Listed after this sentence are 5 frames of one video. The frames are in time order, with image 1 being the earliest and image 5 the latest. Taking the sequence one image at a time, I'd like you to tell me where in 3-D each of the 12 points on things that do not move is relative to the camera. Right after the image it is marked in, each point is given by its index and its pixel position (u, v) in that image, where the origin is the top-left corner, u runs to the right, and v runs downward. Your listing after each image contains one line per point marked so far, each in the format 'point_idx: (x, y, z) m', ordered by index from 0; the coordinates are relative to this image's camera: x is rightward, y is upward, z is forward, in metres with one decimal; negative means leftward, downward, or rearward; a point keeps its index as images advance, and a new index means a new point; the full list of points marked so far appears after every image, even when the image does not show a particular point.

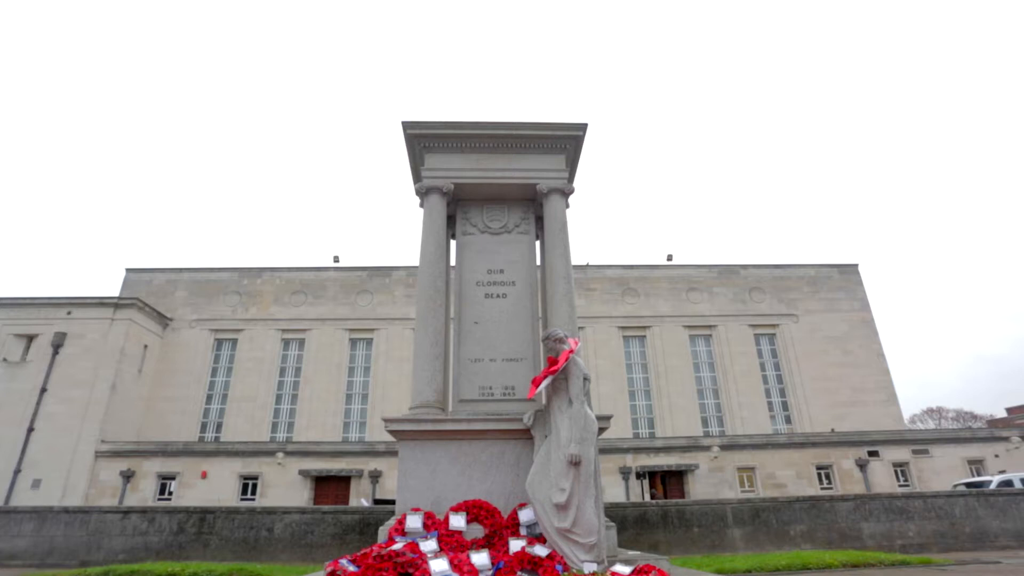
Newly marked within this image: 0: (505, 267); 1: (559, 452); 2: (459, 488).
0: (-0.2, +0.5, +12.3) m
1: (+0.7, -2.5, +8.7) m
2: (-0.9, -3.3, +9.6) m
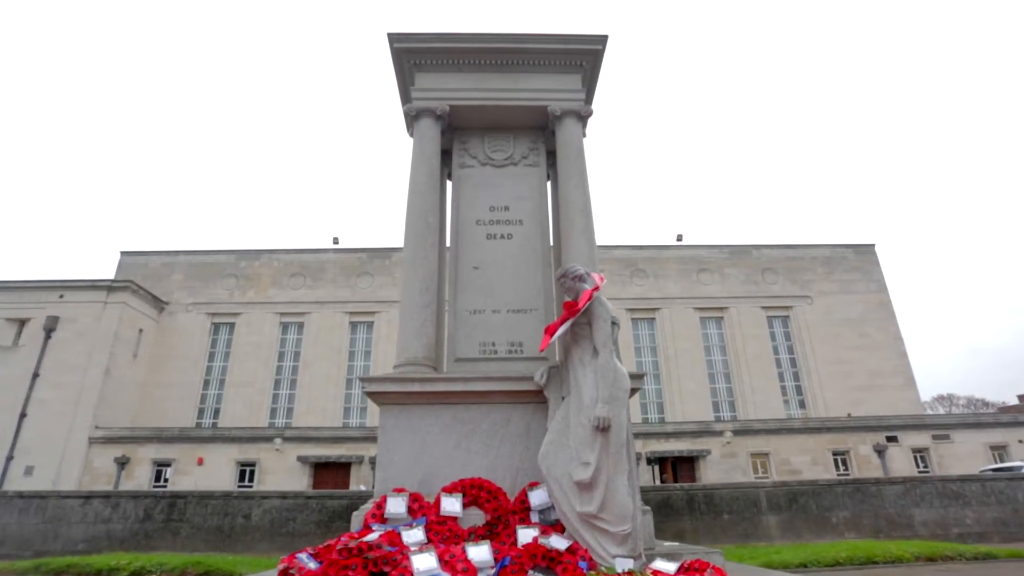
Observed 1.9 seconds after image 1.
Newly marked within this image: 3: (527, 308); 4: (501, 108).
0: (0.0, +1.5, +10.3) m
1: (+0.8, -1.5, +6.7) m
2: (-0.8, -2.4, +7.7) m
3: (+0.2, -0.3, +9.4) m
4: (-0.2, +3.3, +10.6) m
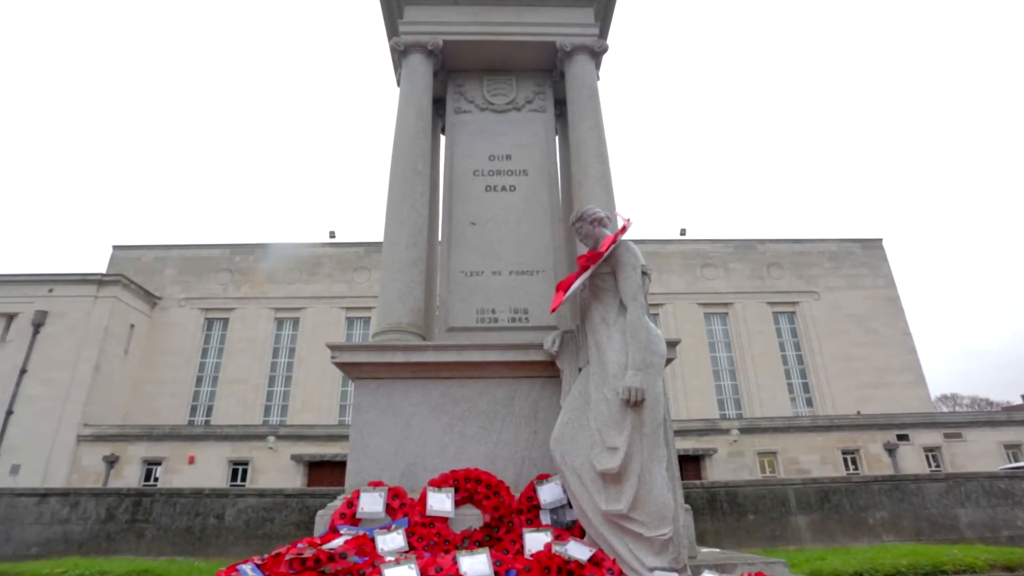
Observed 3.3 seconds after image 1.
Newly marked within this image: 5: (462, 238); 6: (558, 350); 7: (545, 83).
0: (0.0, +2.1, +8.9) m
1: (+0.9, -0.9, +5.3) m
2: (-0.7, -1.8, +6.2) m
3: (+0.3, +0.3, +8.0) m
4: (-0.2, +3.9, +9.1) m
5: (-0.7, +0.7, +8.2) m
6: (+0.5, -0.7, +6.2) m
7: (+0.6, +3.4, +9.5) m
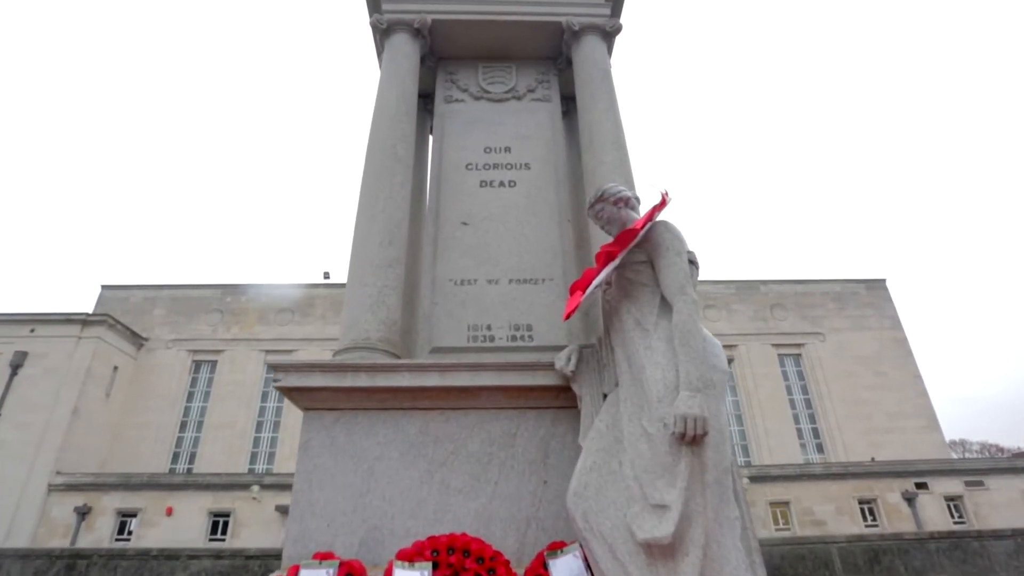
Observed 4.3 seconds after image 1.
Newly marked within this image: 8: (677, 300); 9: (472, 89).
0: (0.0, +1.9, +7.5) m
1: (+0.9, -0.8, +3.7) m
2: (-0.7, -1.8, +4.6) m
3: (+0.3, +0.1, +6.5) m
4: (-0.2, +3.6, +7.9) m
5: (-0.7, +0.6, +6.7) m
6: (+0.5, -0.7, +4.7) m
7: (+0.5, +3.2, +8.3) m
8: (+1.1, -0.1, +3.9) m
9: (-0.6, +2.8, +8.0) m
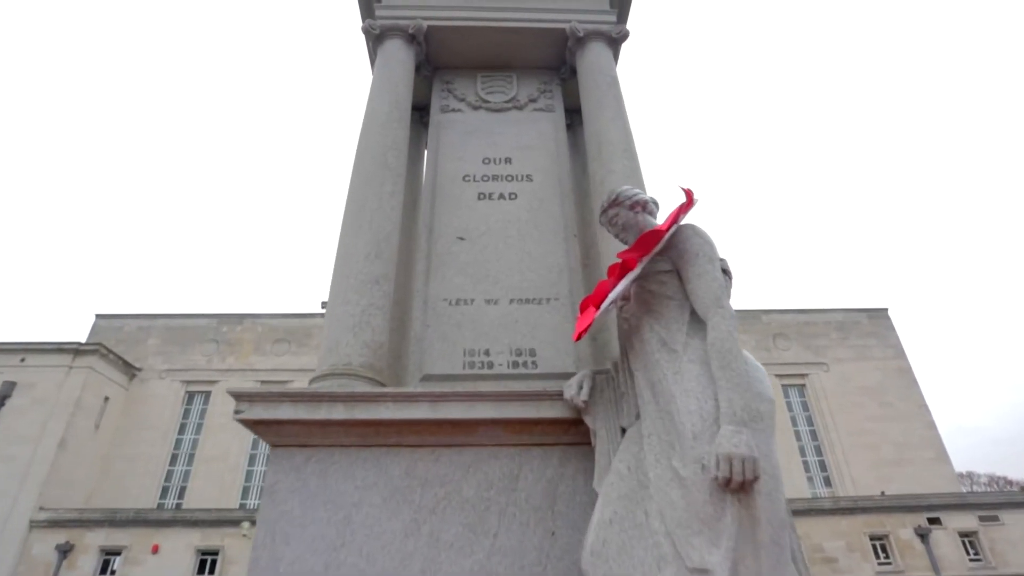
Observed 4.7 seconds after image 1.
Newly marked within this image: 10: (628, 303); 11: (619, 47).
0: (0.0, +1.6, +7.0) m
1: (+0.9, -0.9, +3.0) m
2: (-0.7, -1.9, +3.9) m
3: (+0.3, -0.1, +5.9) m
4: (-0.2, +3.4, +7.5) m
5: (-0.7, +0.3, +6.1) m
6: (+0.5, -0.8, +4.0) m
7: (+0.5, +2.8, +7.8) m
8: (+1.1, -0.2, +3.3) m
9: (-0.6, +2.5, +7.5) m
10: (+0.8, -0.1, +3.7) m
11: (+1.4, +3.2, +7.7) m
